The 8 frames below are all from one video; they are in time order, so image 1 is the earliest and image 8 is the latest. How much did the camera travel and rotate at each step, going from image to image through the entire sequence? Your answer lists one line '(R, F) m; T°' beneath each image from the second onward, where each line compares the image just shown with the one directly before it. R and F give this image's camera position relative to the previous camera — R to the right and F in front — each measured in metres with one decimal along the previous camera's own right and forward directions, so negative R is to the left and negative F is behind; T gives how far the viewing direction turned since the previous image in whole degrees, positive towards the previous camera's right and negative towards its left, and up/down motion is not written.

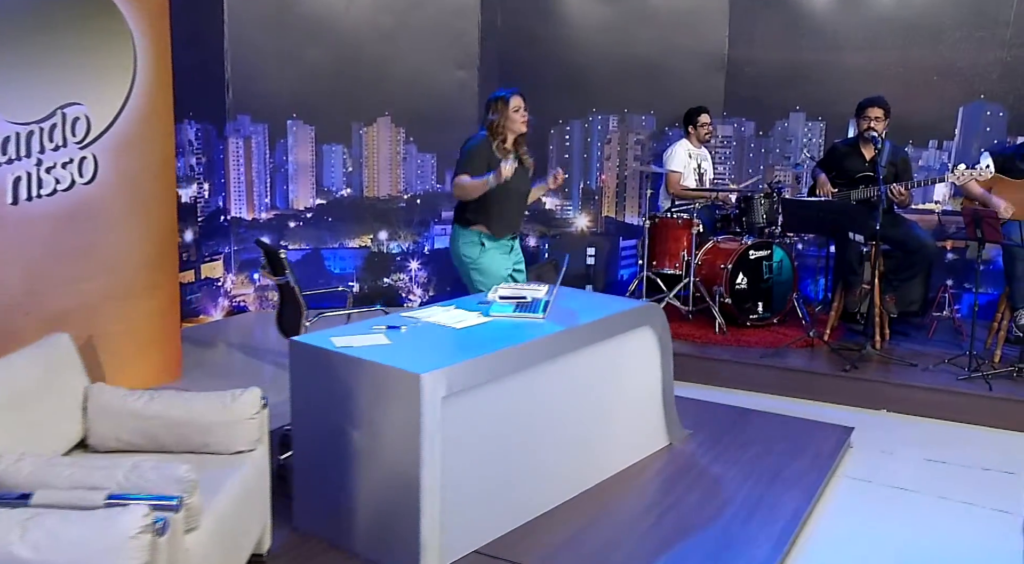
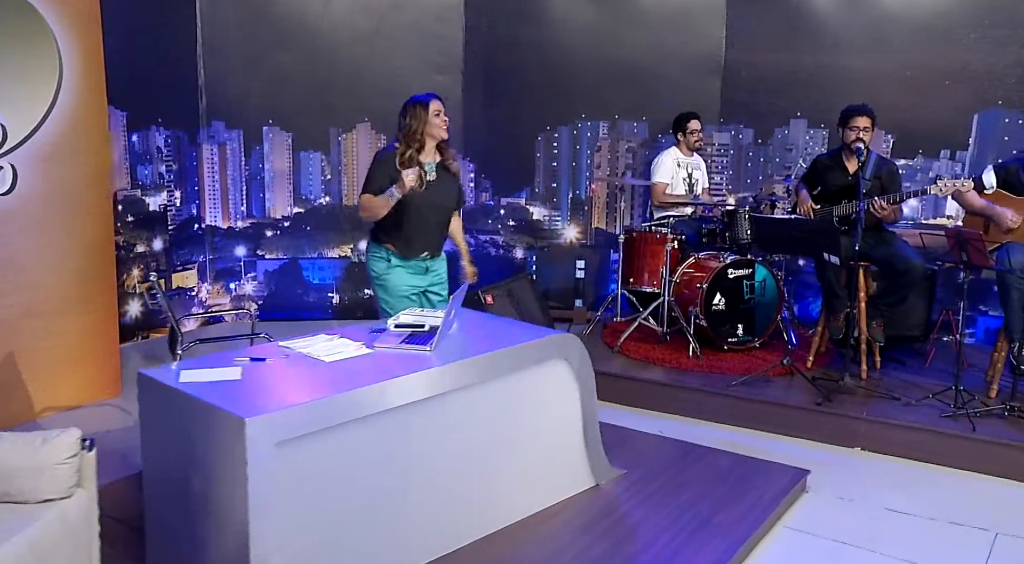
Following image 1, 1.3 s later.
(+0.5, +0.3) m; -3°
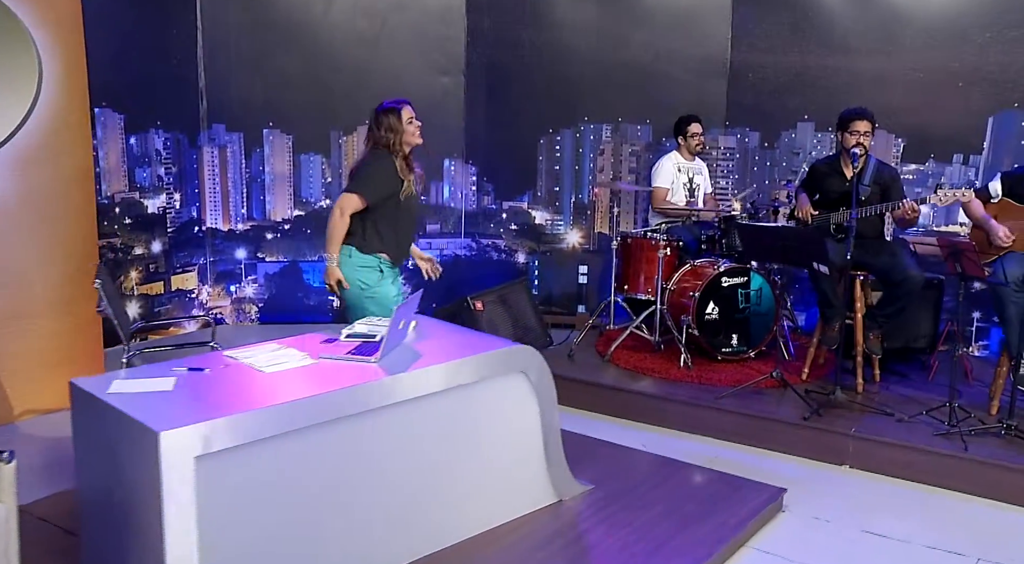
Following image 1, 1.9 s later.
(+0.3, +0.1) m; -2°
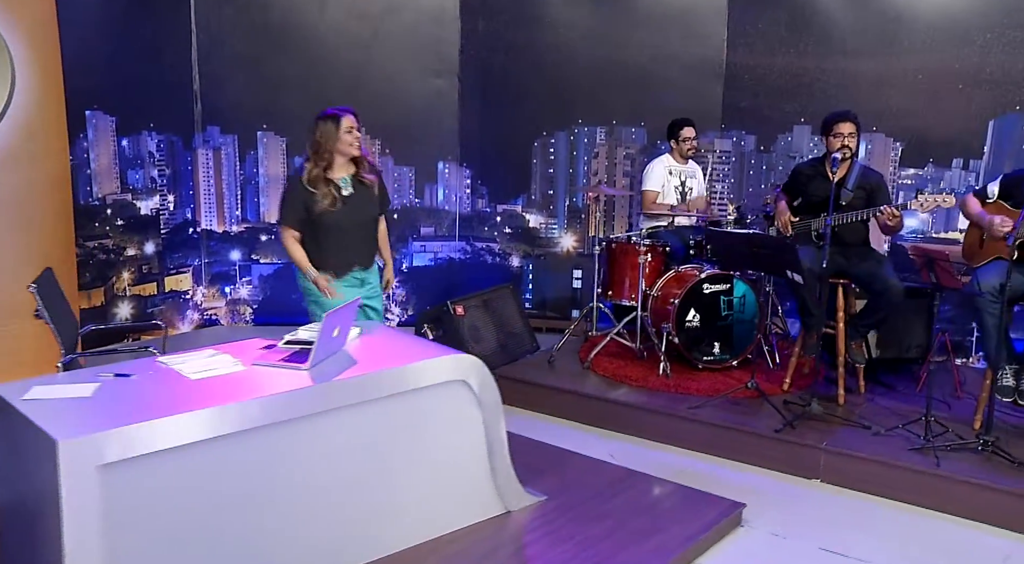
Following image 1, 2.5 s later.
(+0.3, +0.1) m; -2°
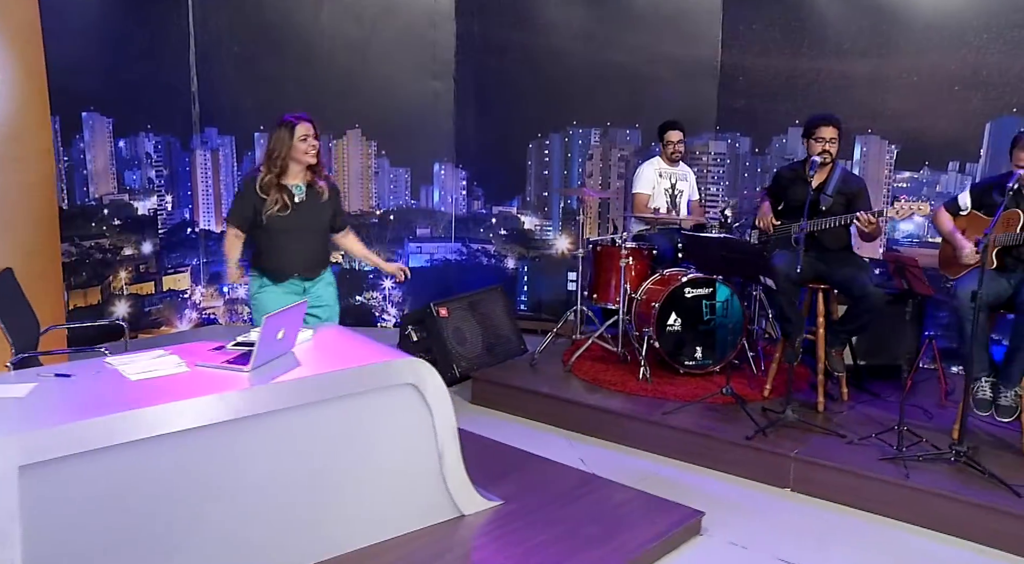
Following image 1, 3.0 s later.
(+0.3, 0.0) m; -2°
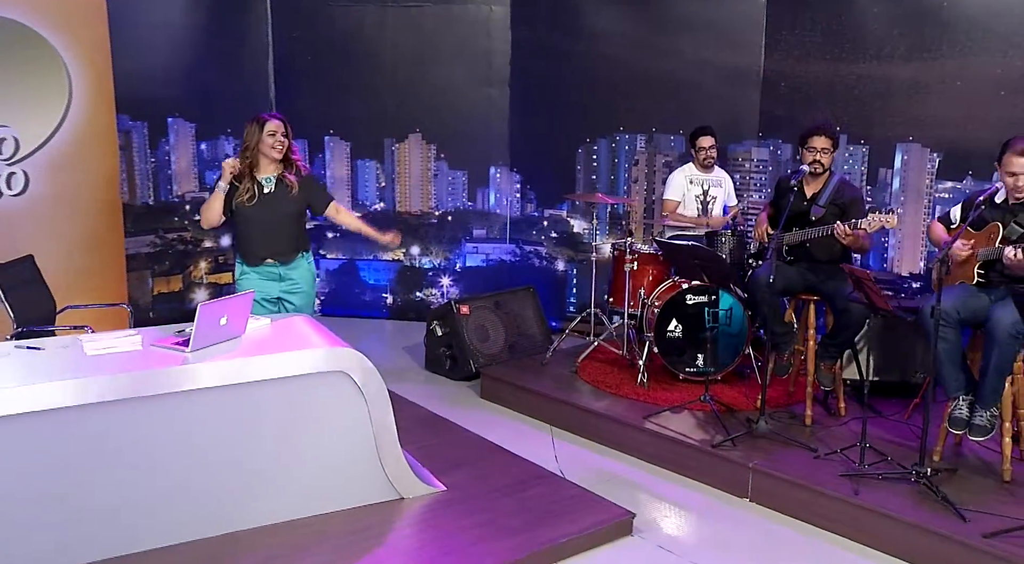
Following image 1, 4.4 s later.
(+0.7, -0.1) m; -10°
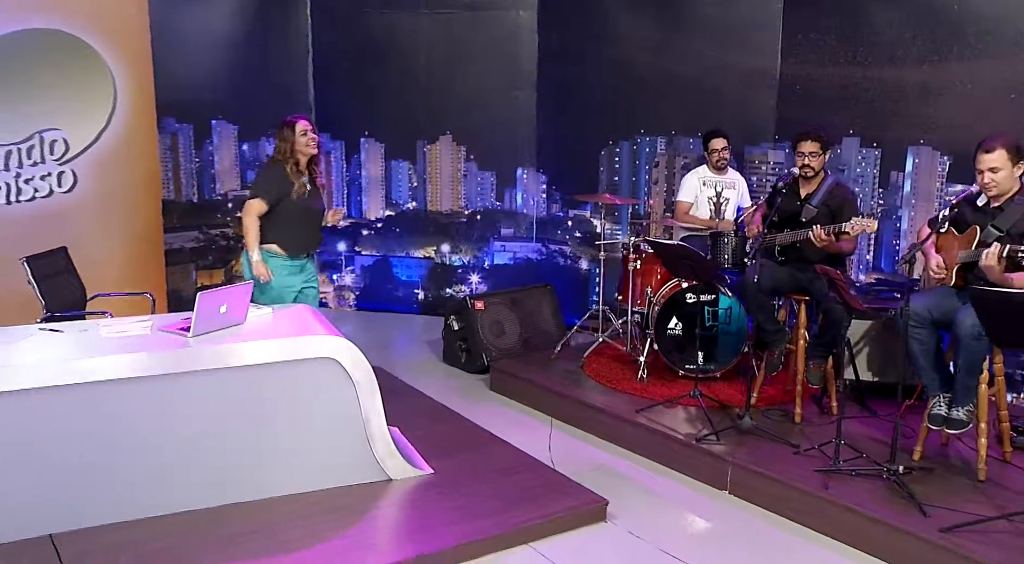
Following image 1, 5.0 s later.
(+0.3, -0.2) m; -4°
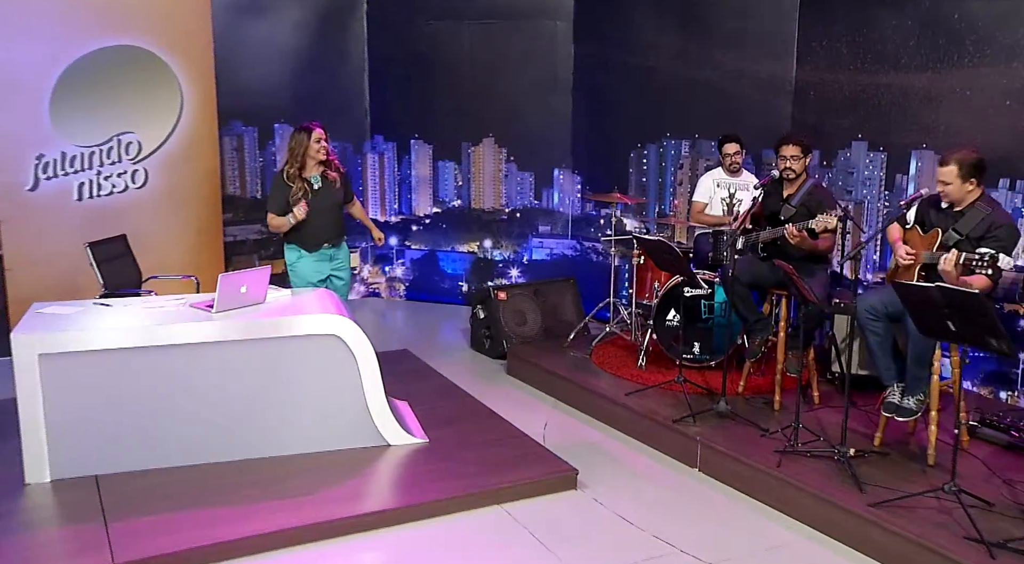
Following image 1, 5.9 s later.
(+0.5, -0.4) m; -6°
